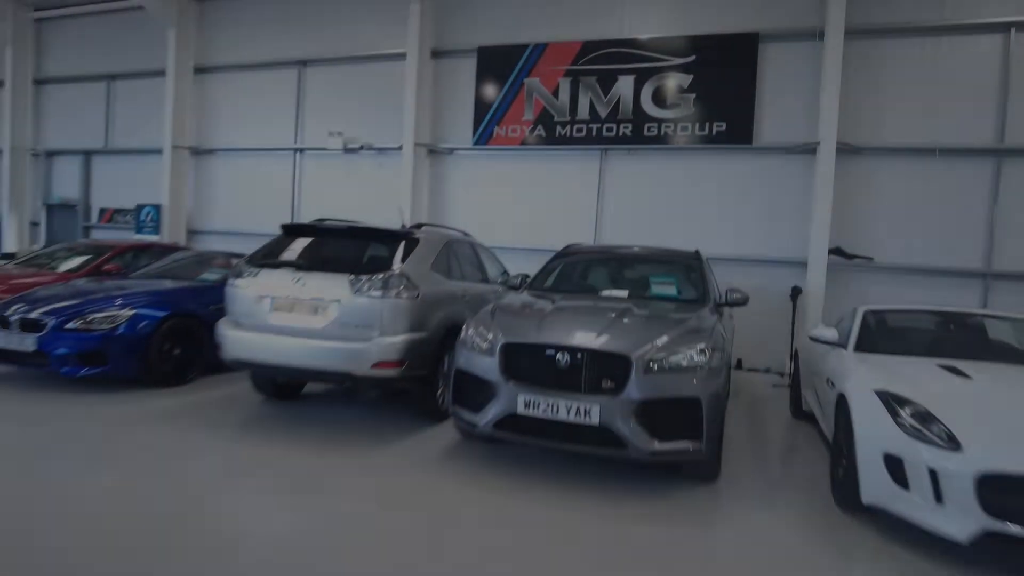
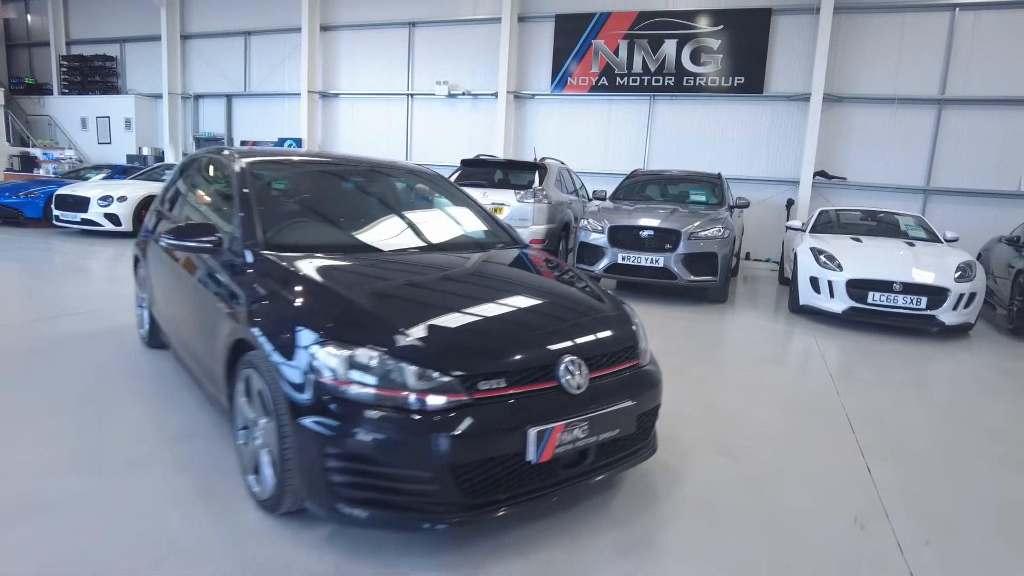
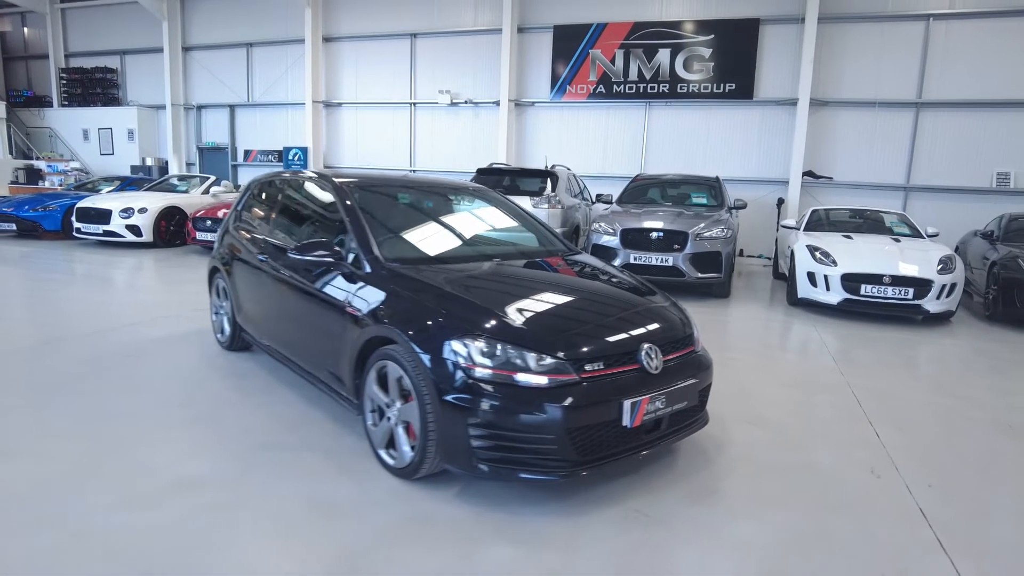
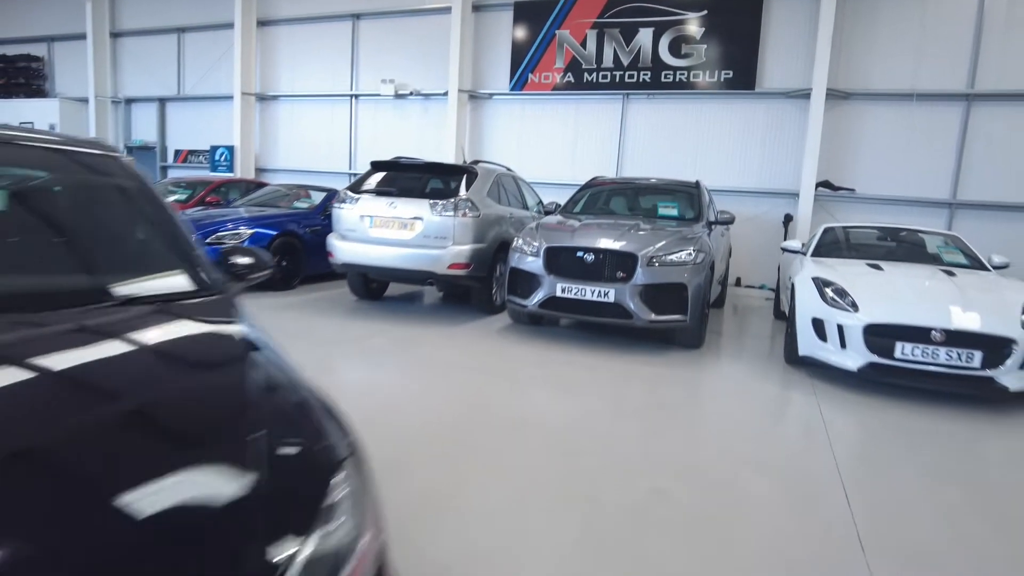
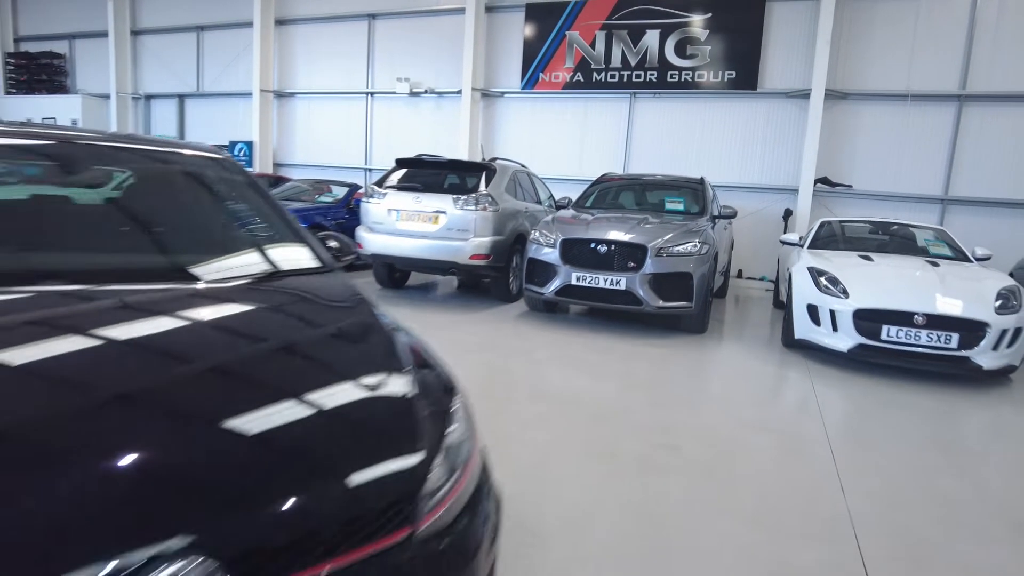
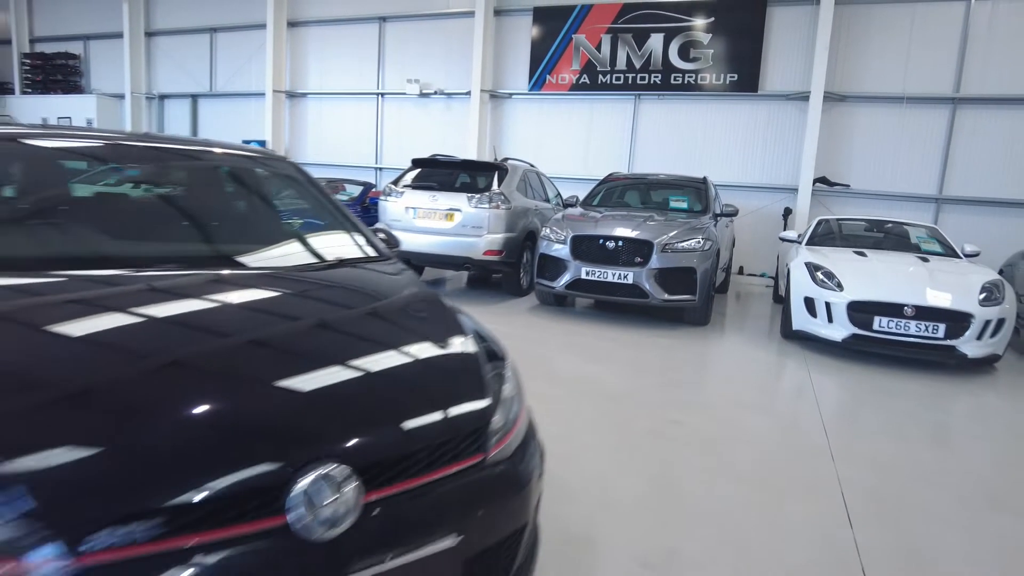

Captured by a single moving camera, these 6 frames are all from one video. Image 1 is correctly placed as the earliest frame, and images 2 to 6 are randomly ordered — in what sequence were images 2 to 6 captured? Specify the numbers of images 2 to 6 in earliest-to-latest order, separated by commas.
4, 5, 6, 2, 3
